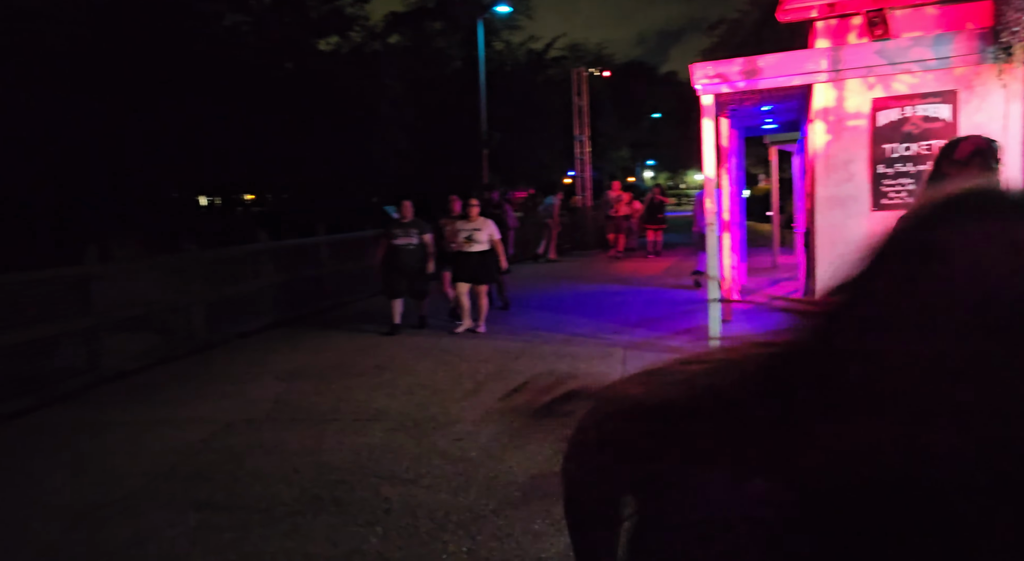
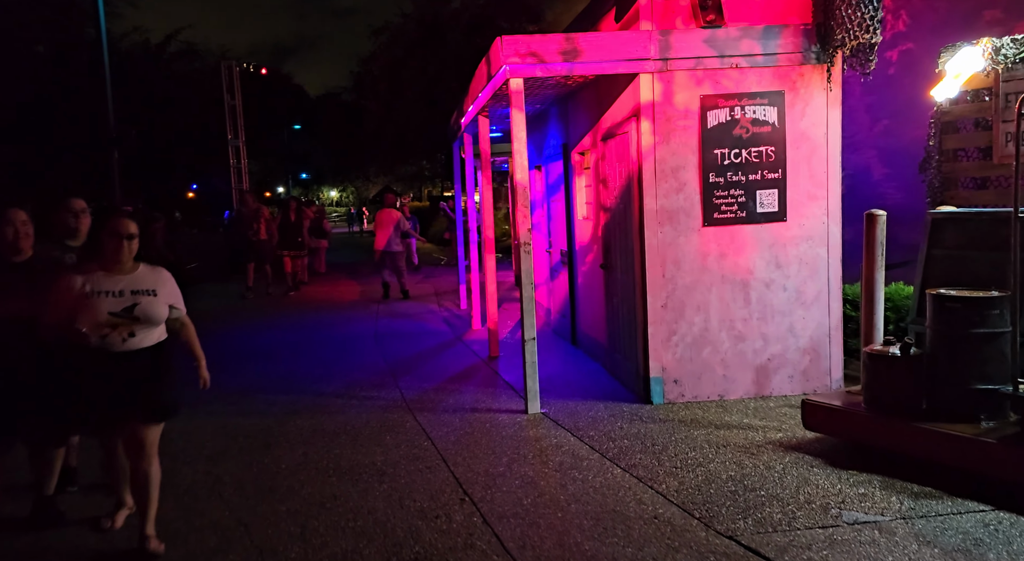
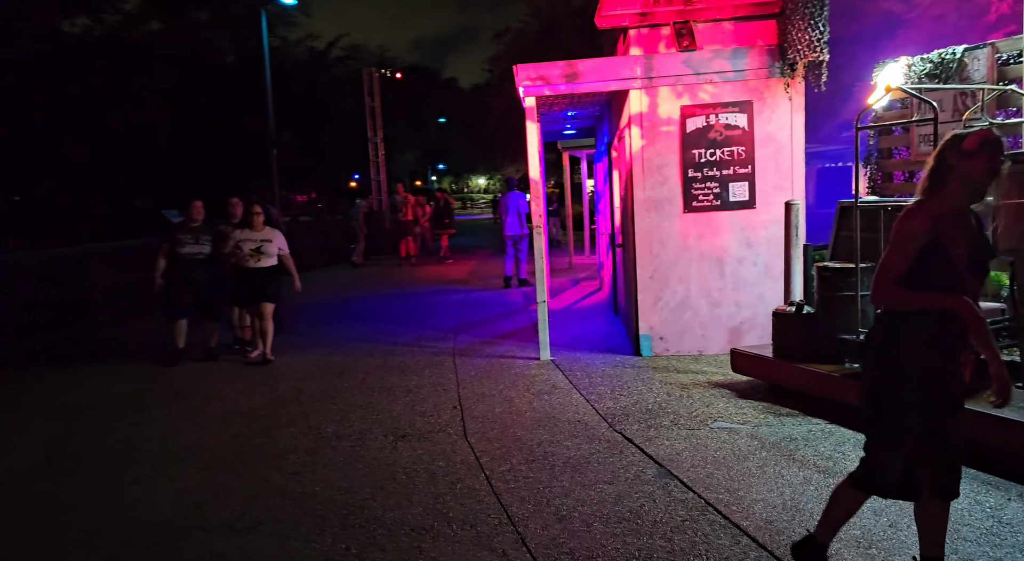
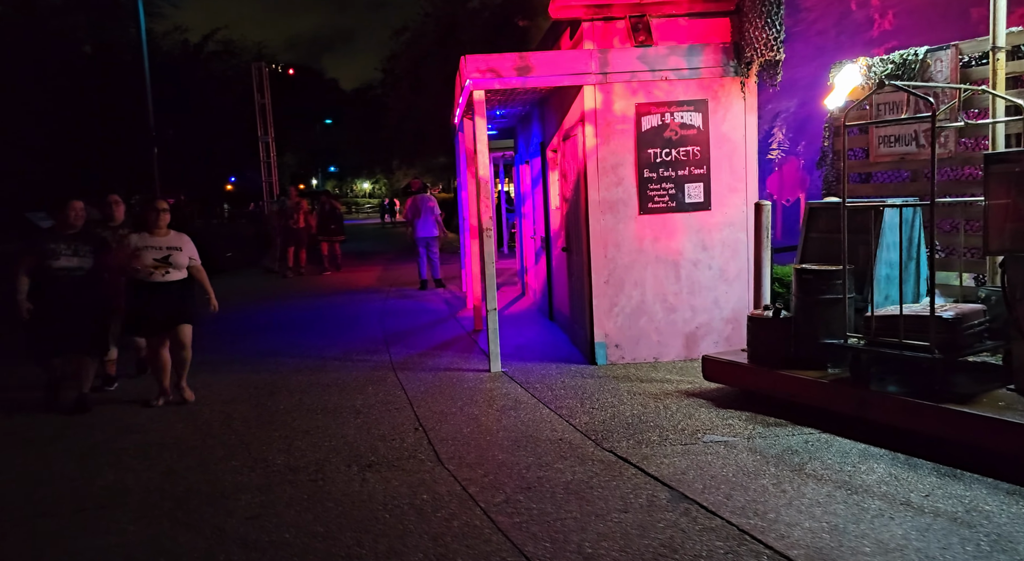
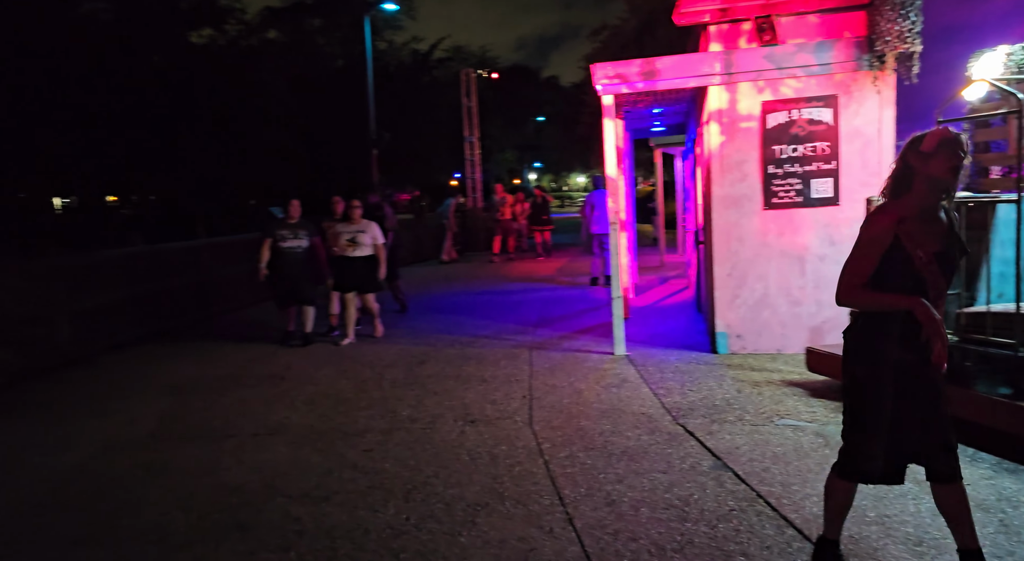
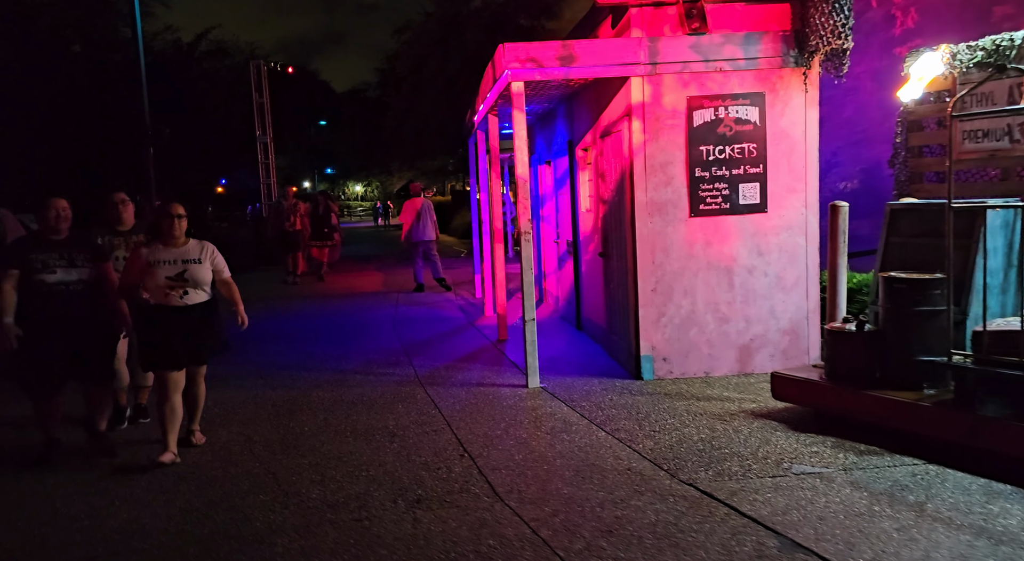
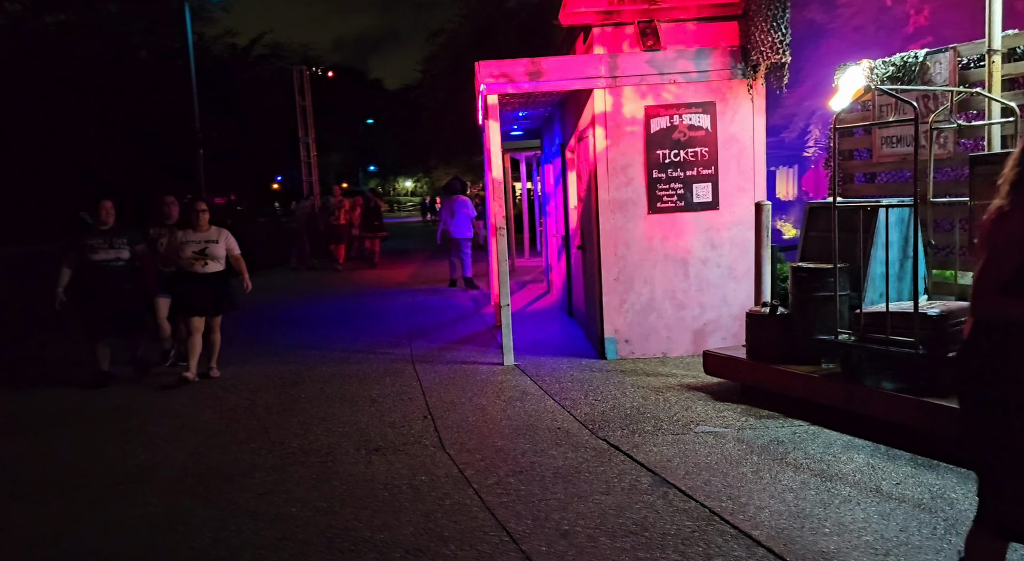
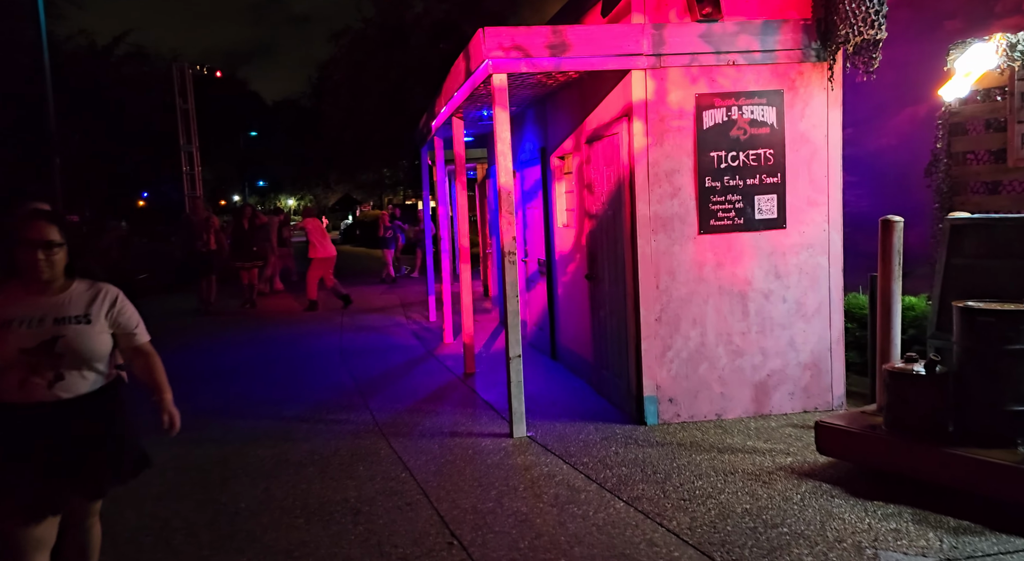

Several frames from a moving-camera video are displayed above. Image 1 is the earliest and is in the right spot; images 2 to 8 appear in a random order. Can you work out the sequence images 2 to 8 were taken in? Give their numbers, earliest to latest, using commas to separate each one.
5, 3, 7, 4, 6, 2, 8
